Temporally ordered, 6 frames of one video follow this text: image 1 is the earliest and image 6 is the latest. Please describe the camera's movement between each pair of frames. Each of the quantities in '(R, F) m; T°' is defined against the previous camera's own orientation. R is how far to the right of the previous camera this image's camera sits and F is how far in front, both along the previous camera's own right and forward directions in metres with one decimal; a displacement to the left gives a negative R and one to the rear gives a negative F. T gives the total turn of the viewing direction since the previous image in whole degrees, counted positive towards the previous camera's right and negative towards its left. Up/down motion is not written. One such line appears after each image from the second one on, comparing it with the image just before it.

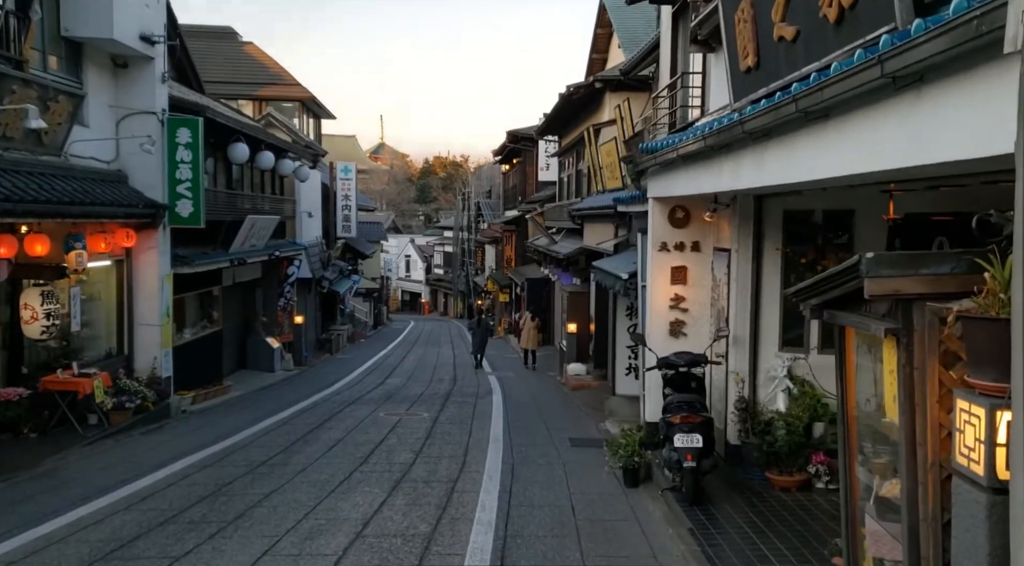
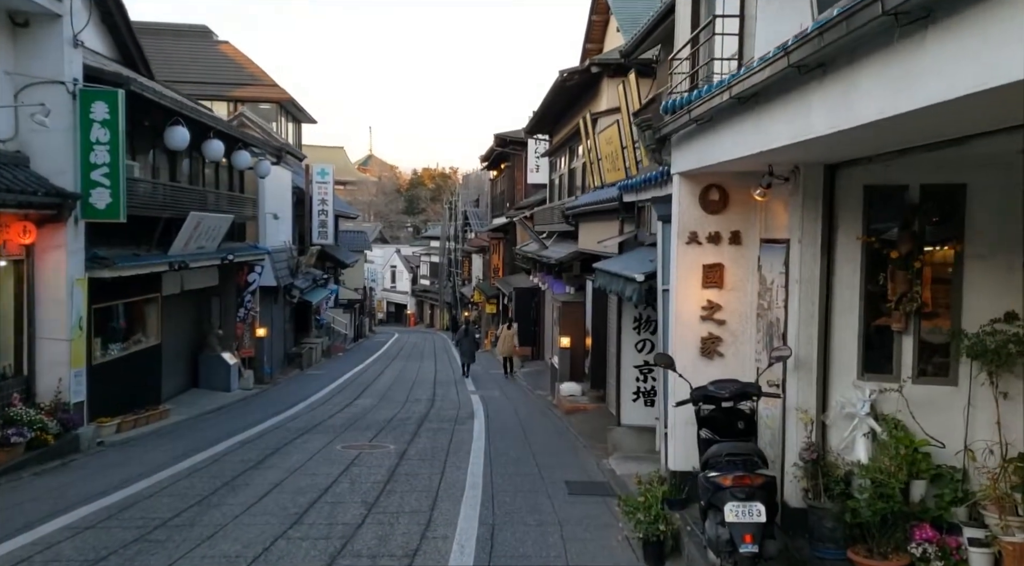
(+0.1, +2.7) m; +1°
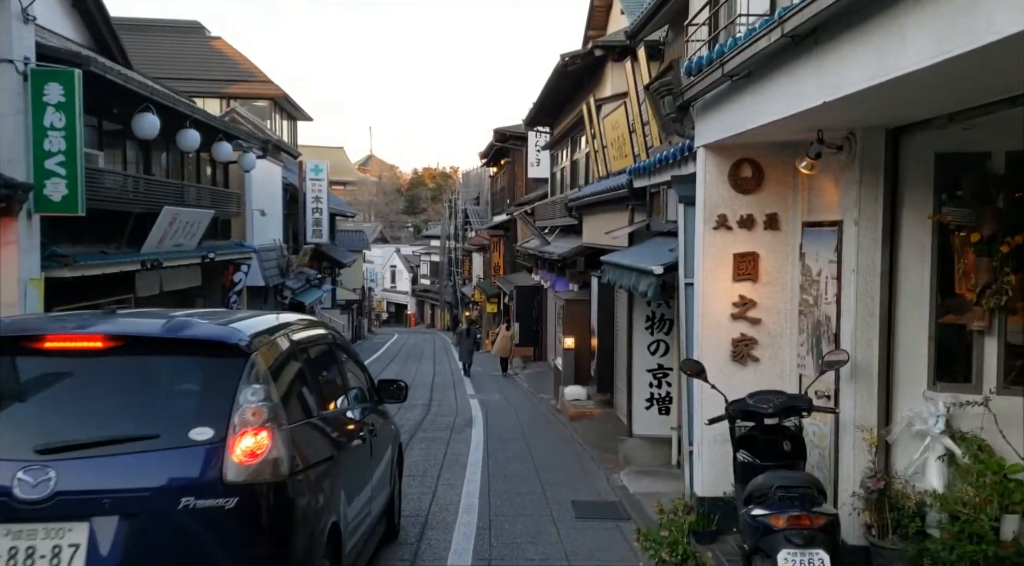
(0.0, +1.2) m; 0°
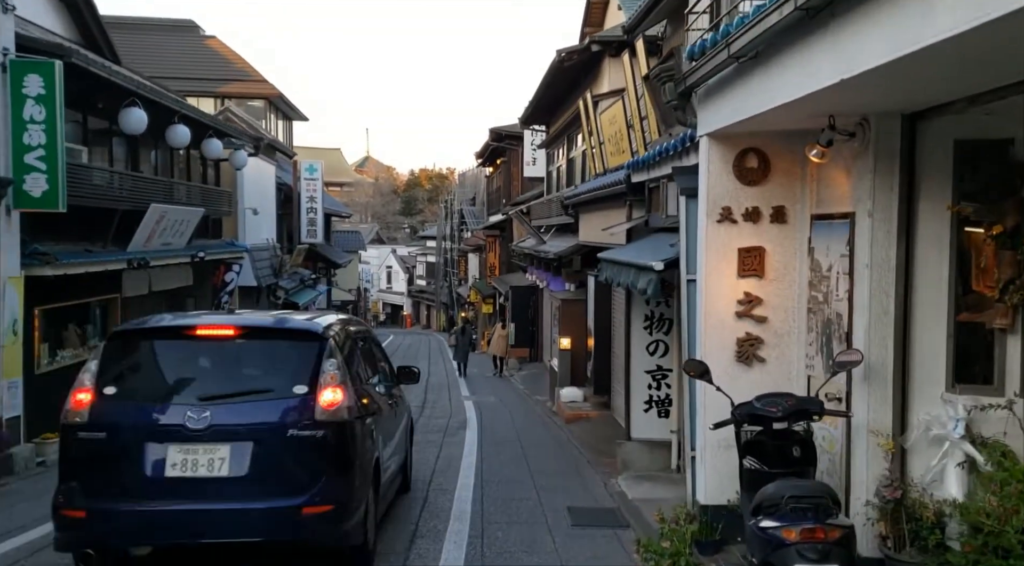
(0.0, +0.4) m; 0°
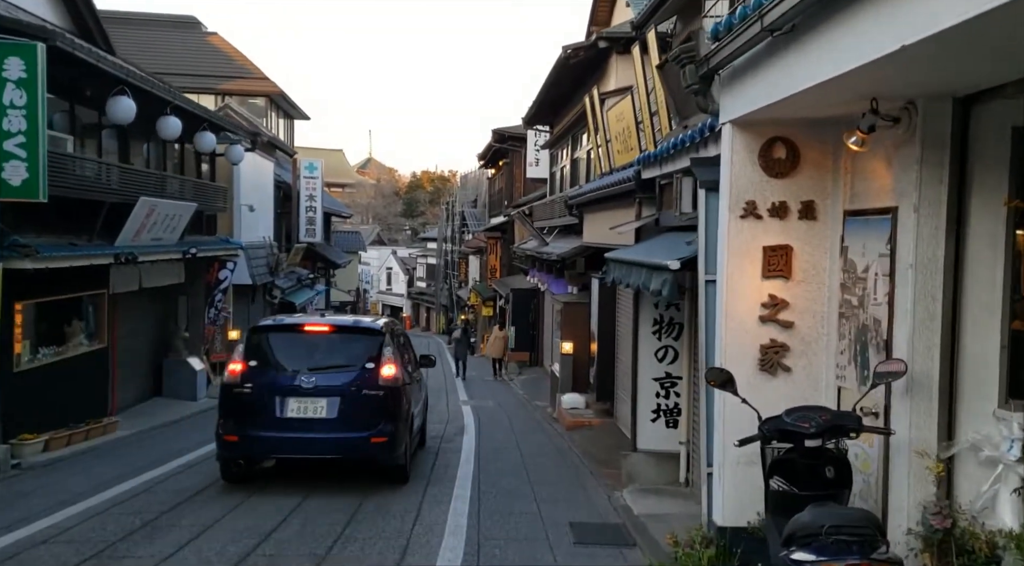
(0.0, +0.6) m; 0°
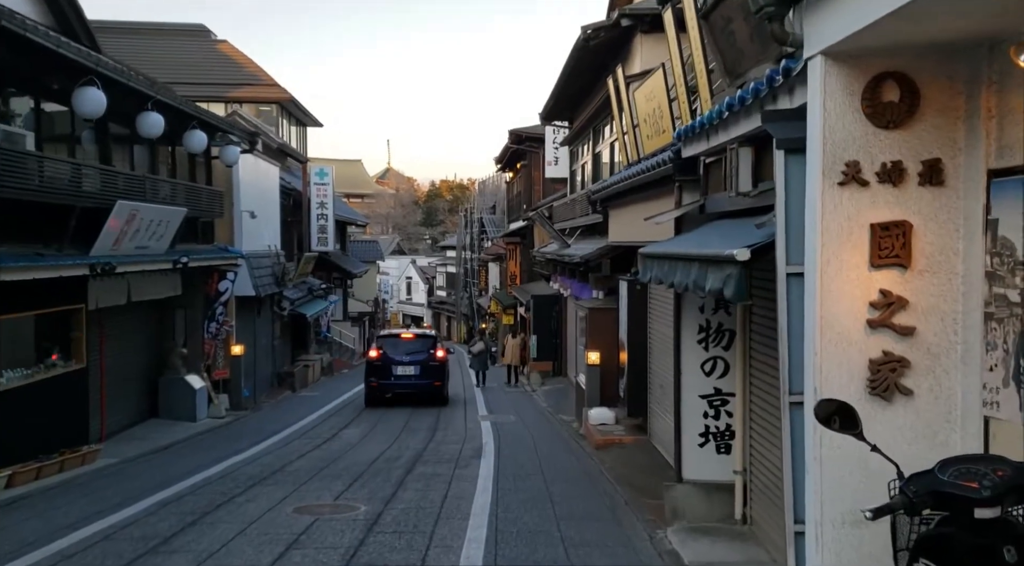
(0.0, +1.6) m; -1°
